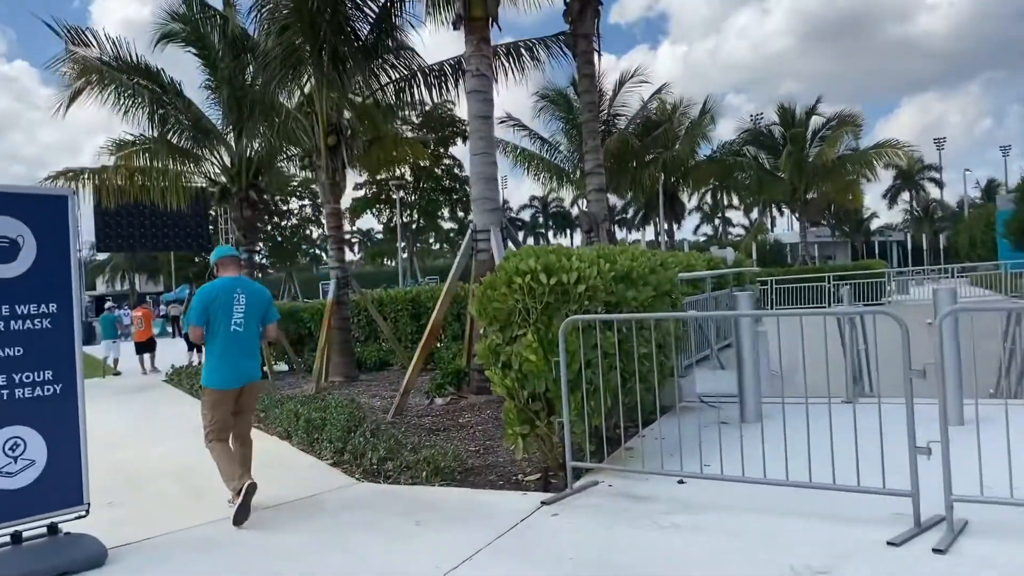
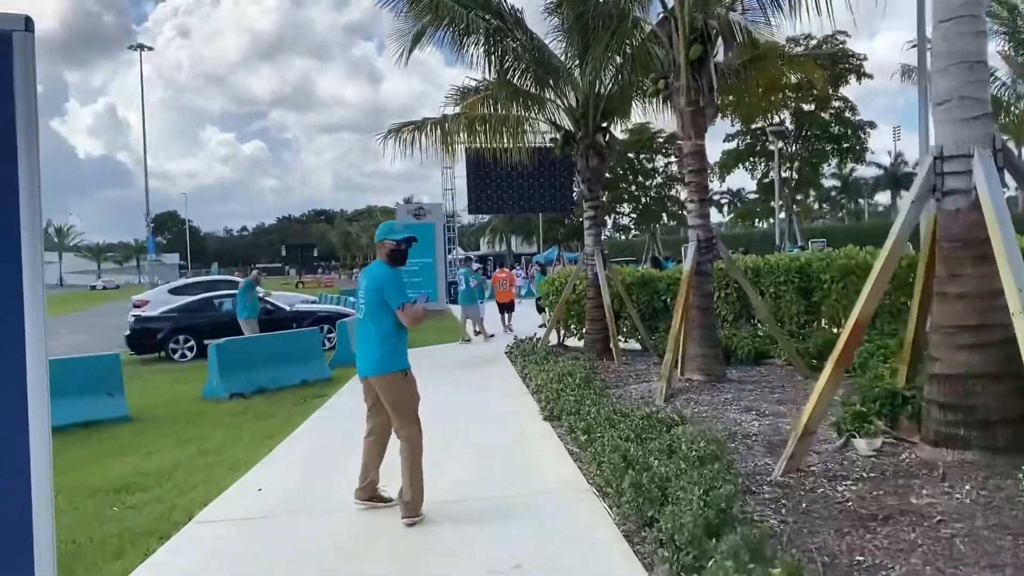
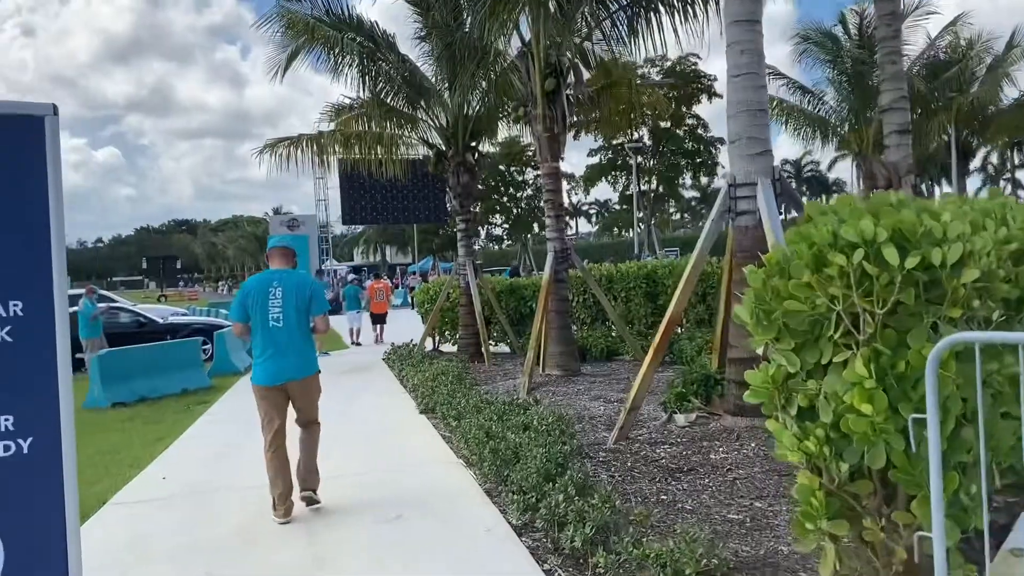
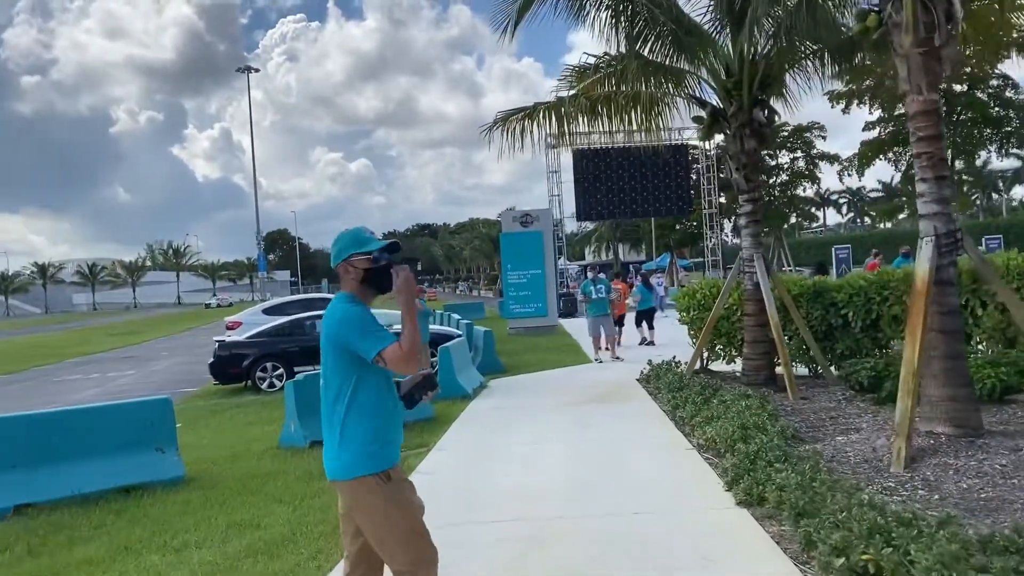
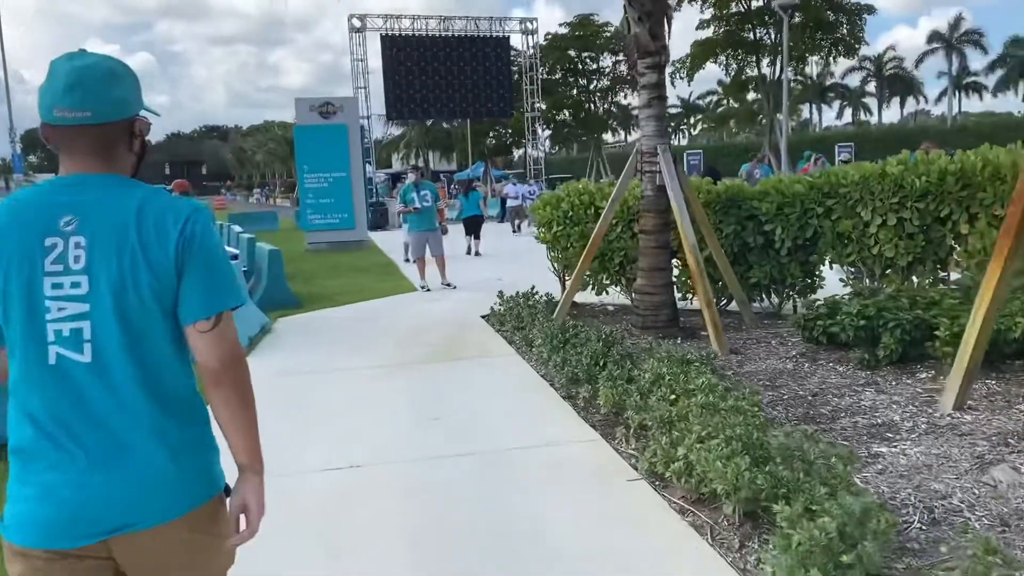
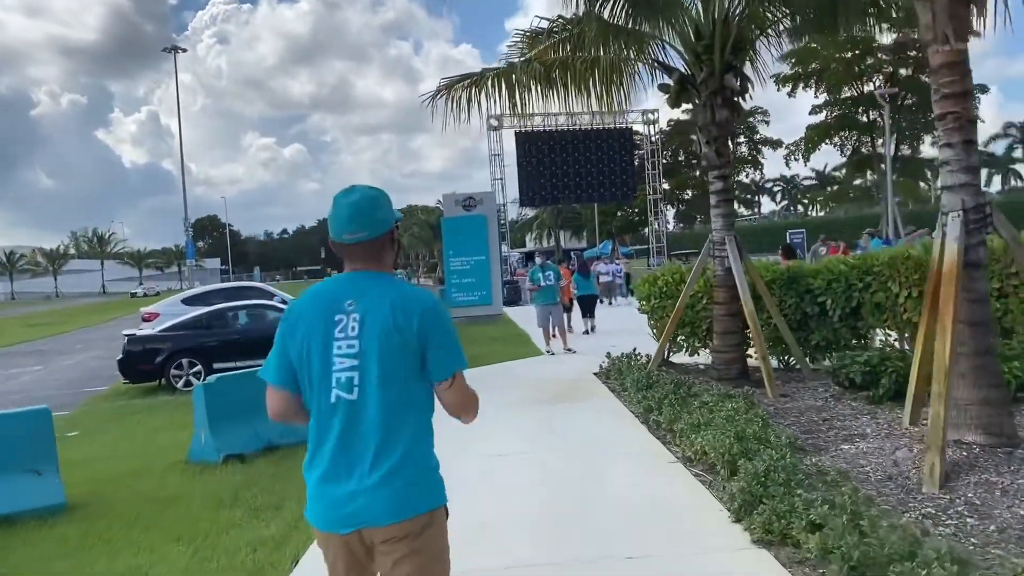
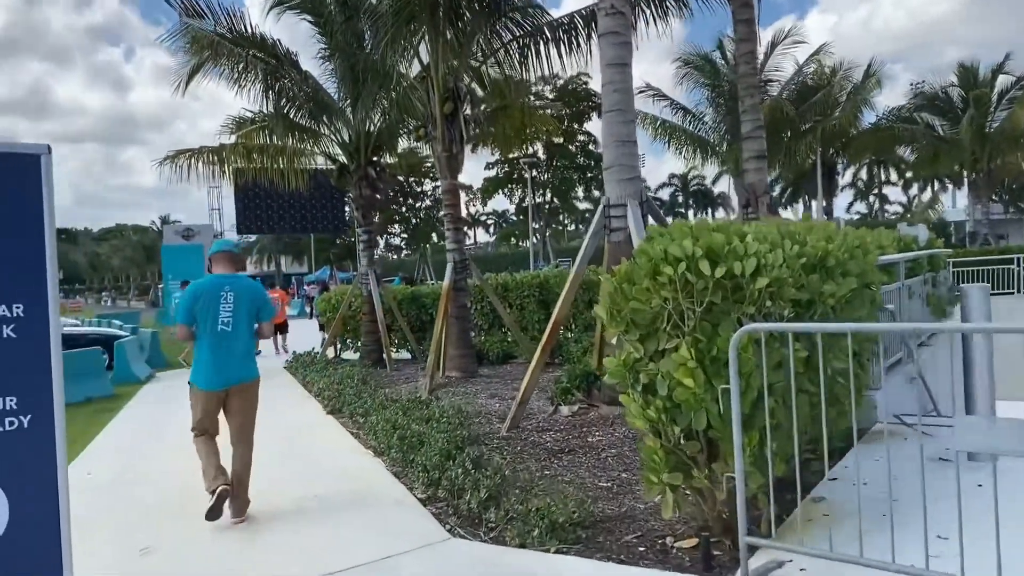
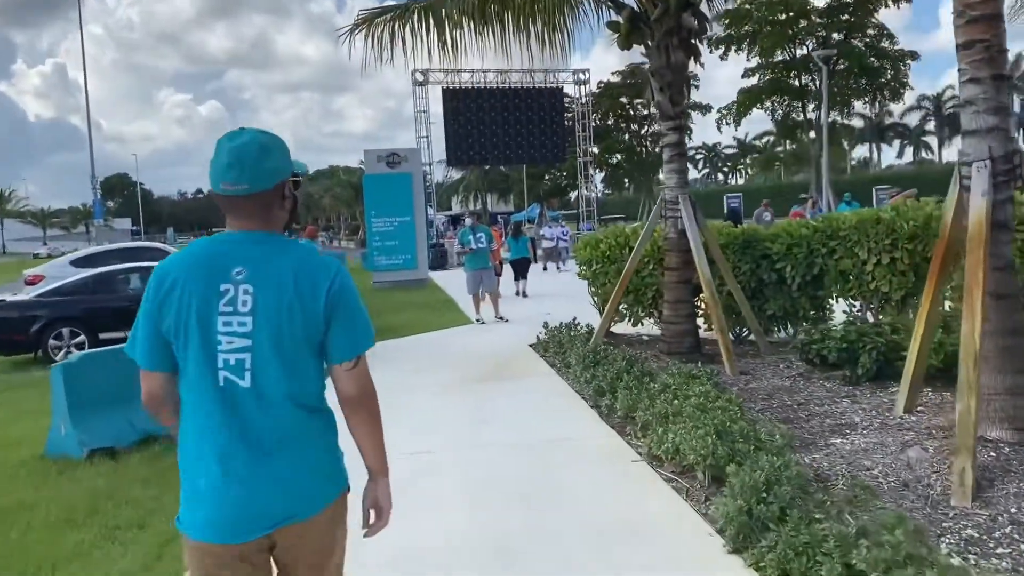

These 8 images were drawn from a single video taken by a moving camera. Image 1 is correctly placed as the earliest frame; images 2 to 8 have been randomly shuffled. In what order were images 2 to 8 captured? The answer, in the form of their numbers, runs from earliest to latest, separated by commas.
7, 3, 2, 4, 6, 8, 5
